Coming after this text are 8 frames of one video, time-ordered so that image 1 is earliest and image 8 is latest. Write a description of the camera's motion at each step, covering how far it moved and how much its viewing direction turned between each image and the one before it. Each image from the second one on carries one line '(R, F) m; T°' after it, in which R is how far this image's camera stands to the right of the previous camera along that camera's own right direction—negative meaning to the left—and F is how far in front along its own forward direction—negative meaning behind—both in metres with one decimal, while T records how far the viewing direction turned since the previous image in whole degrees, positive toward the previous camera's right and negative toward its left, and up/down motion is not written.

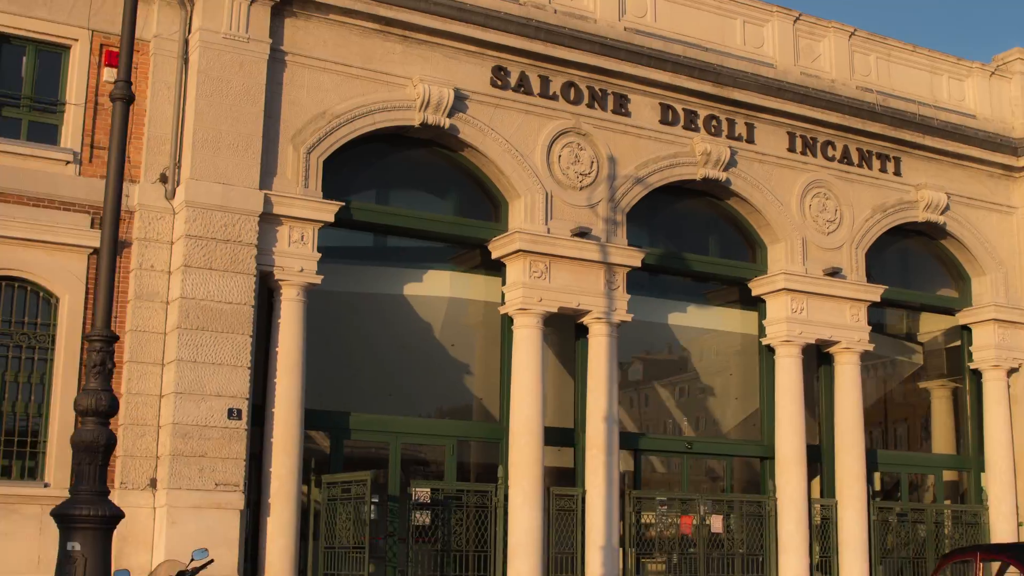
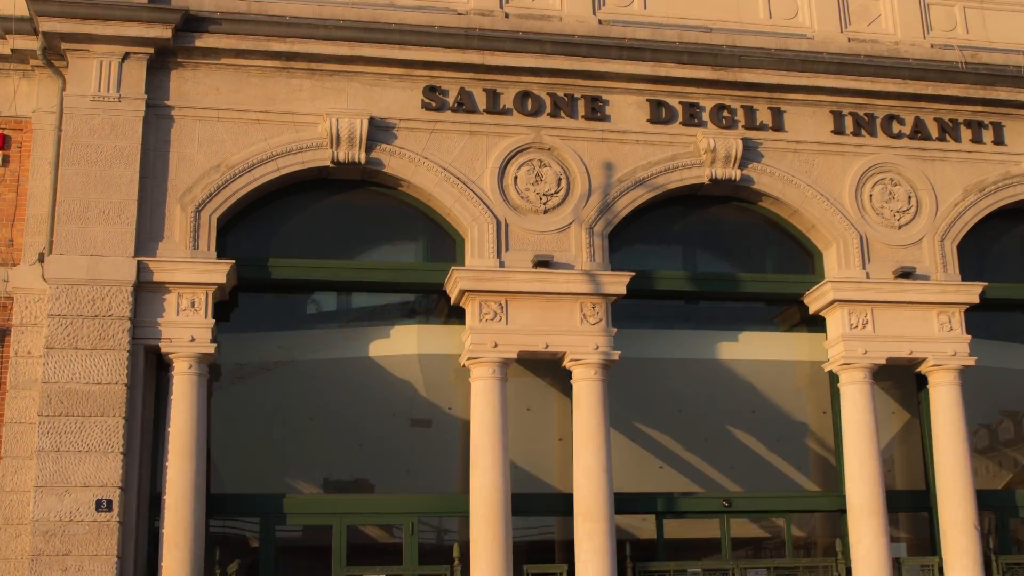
(+5.6, +3.6) m; -18°
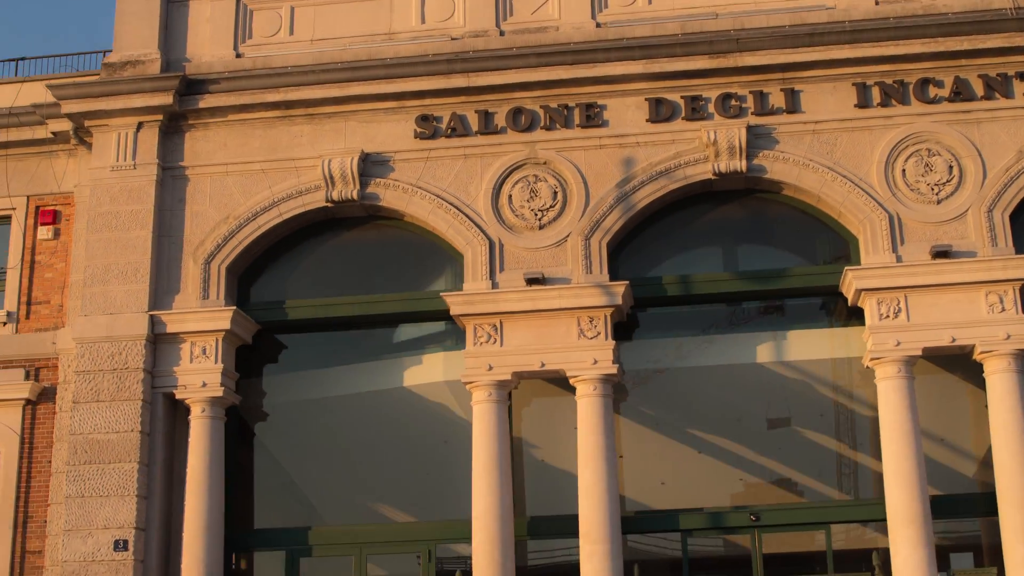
(+4.9, +0.9) m; -17°
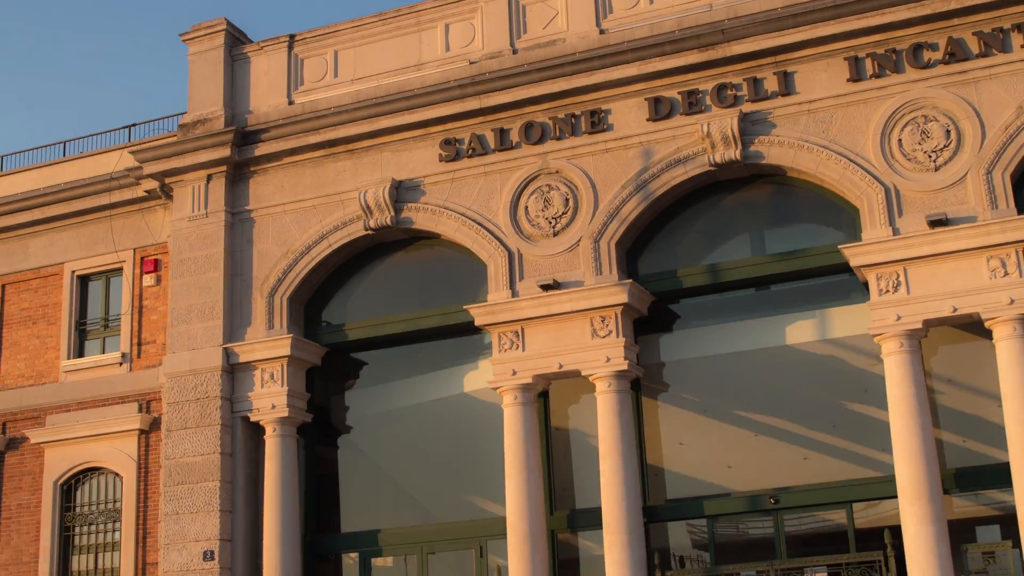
(+3.9, -0.4) m; -14°
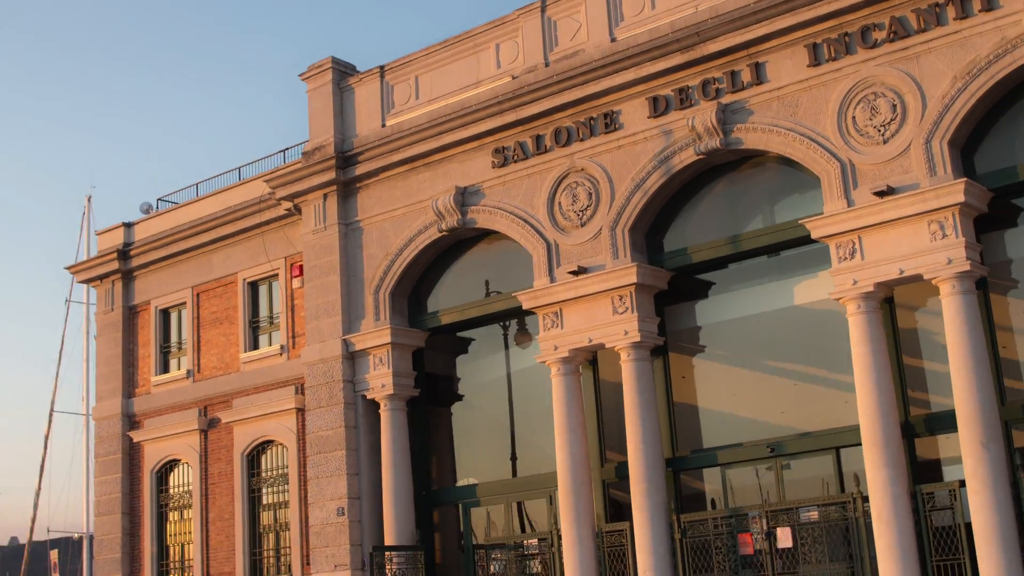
(+4.9, -2.1) m; -16°
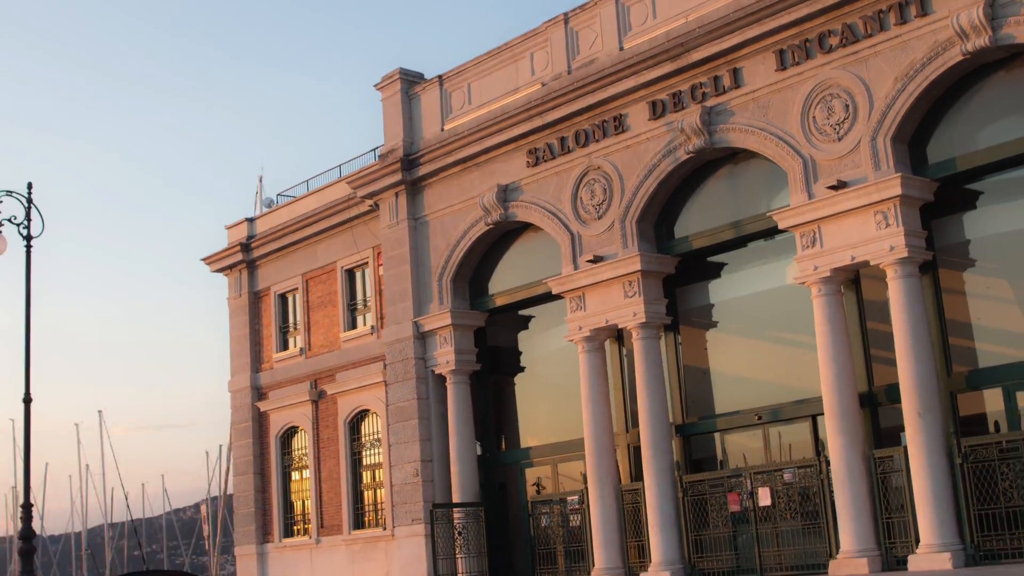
(+3.3, -2.3) m; -10°
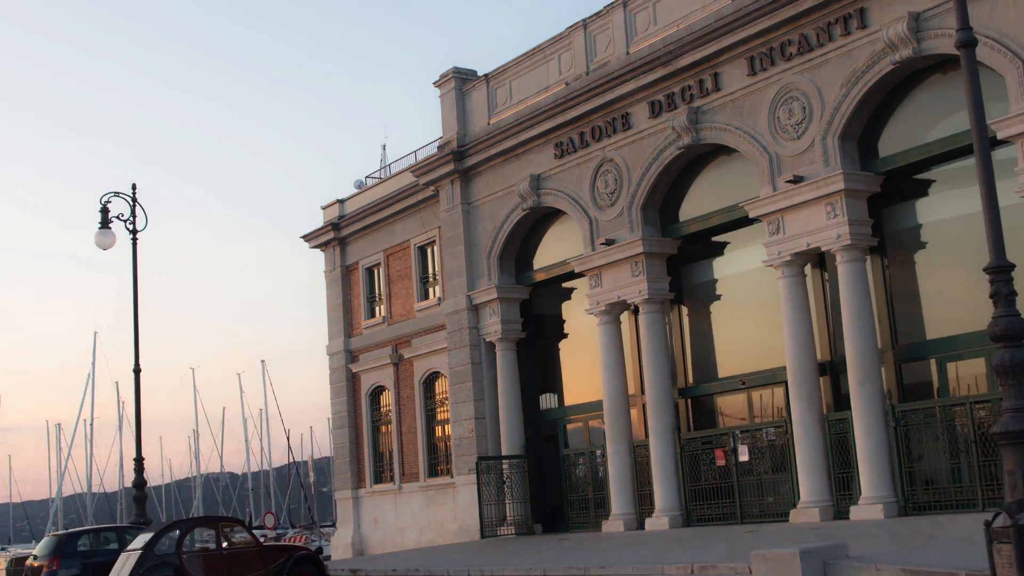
(+2.8, -2.8) m; -7°
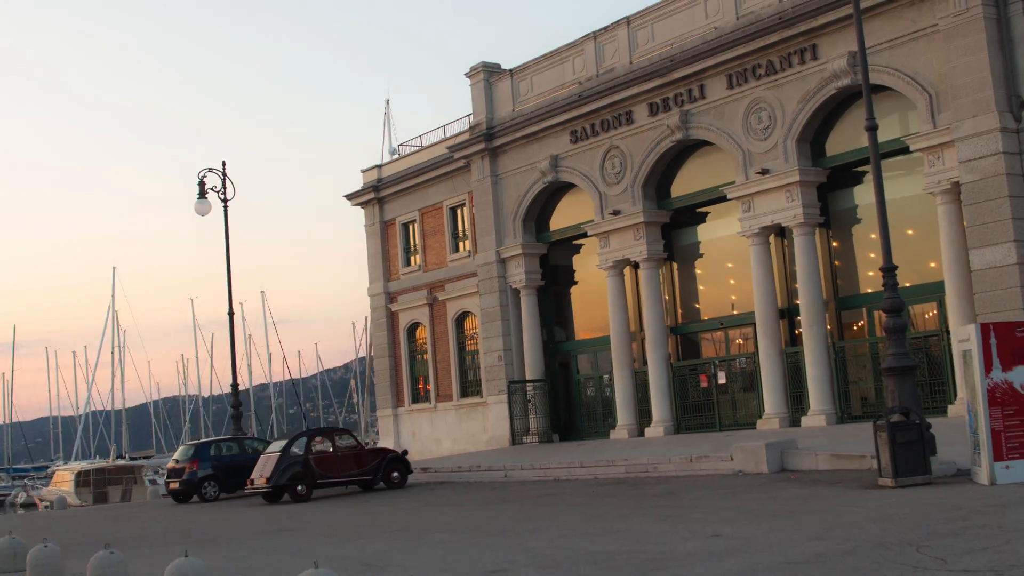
(-1.5, -6.6) m; +2°
